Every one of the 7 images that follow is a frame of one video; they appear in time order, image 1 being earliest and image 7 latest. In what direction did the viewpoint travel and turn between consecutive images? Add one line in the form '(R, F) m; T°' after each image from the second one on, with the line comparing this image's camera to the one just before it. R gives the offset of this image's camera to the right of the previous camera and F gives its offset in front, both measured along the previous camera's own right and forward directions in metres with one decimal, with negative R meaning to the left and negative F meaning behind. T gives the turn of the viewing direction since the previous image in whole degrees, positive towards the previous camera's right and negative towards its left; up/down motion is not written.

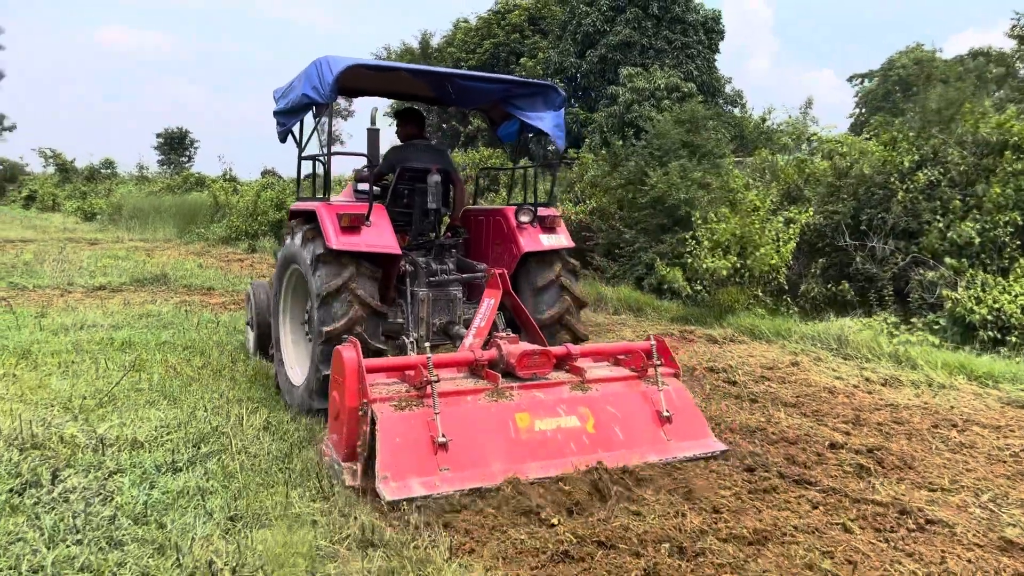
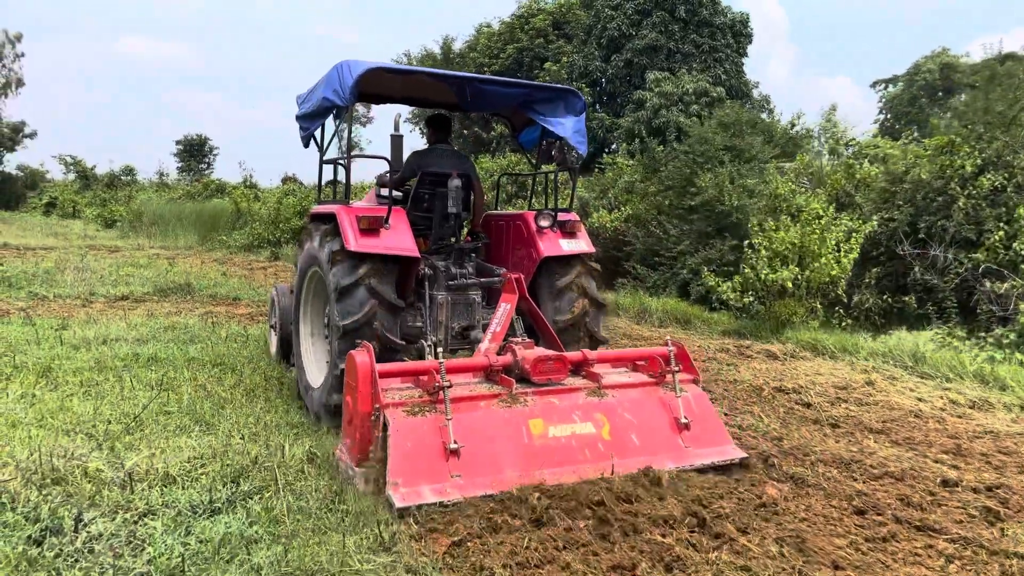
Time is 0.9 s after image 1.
(-0.2, +0.4) m; -1°
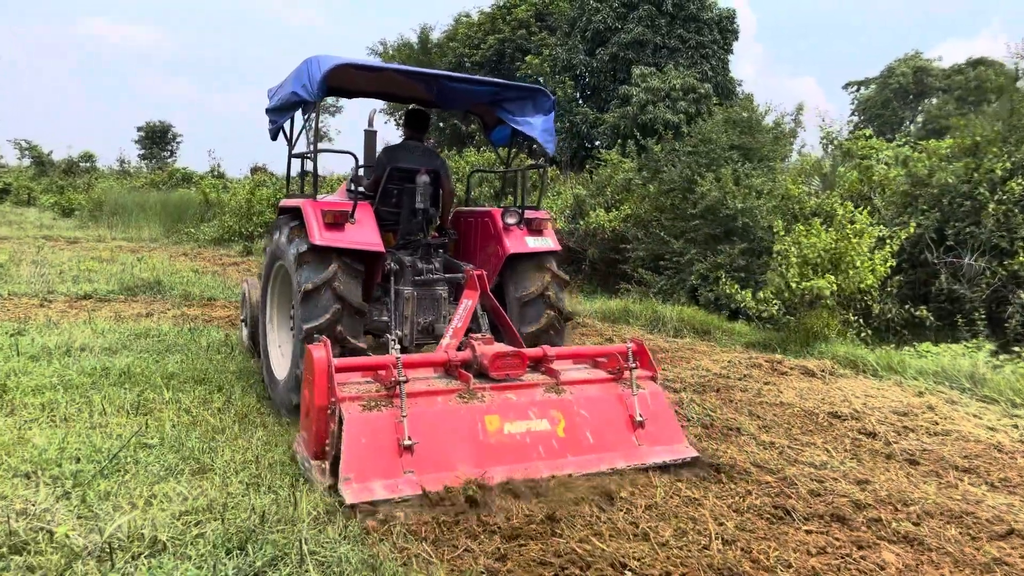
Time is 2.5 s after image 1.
(-0.3, +0.5) m; +2°
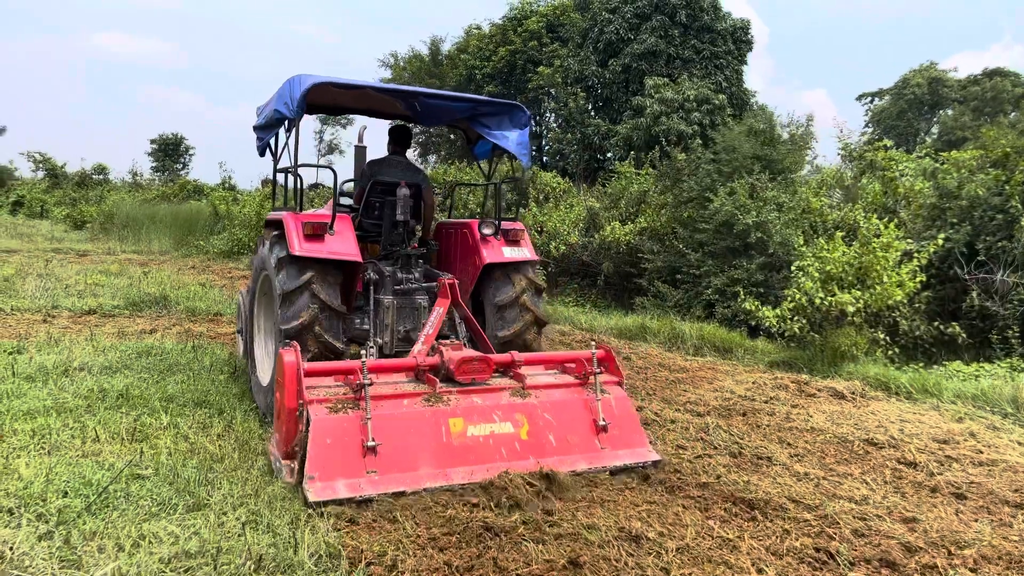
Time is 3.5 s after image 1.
(0.0, +0.2) m; -1°
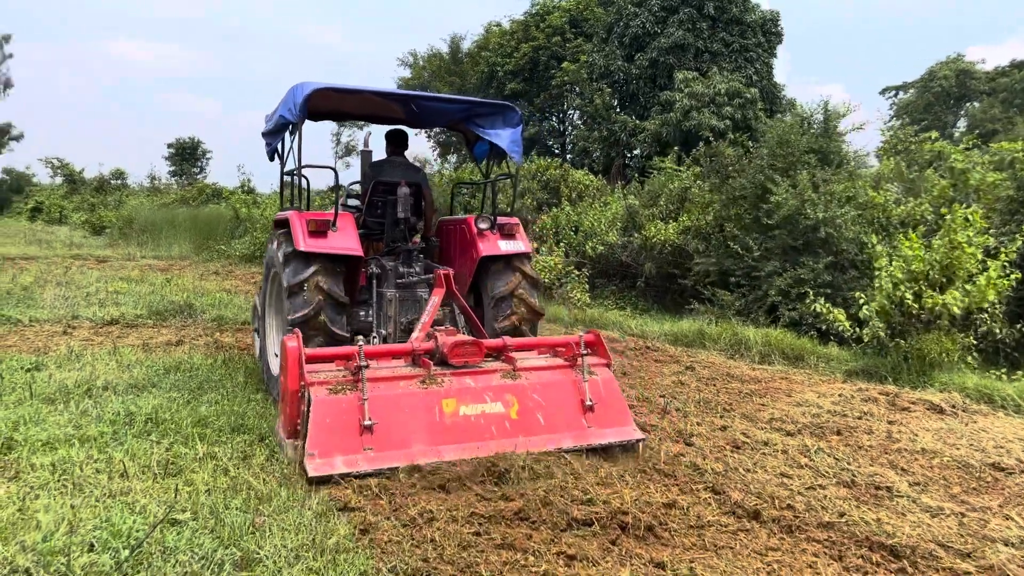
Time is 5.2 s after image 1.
(-0.3, +0.4) m; -1°
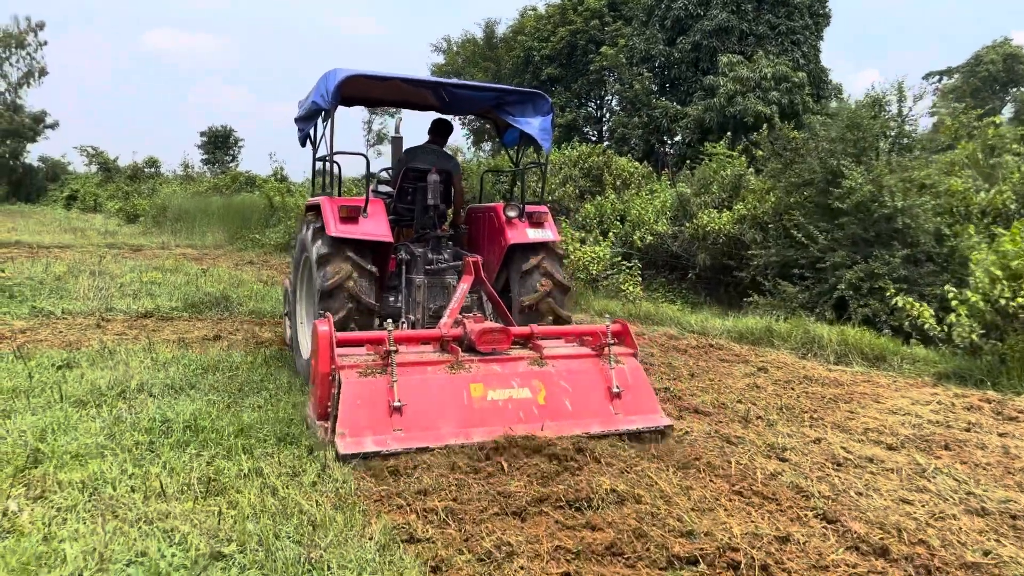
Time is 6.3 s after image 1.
(-0.2, +0.4) m; -2°
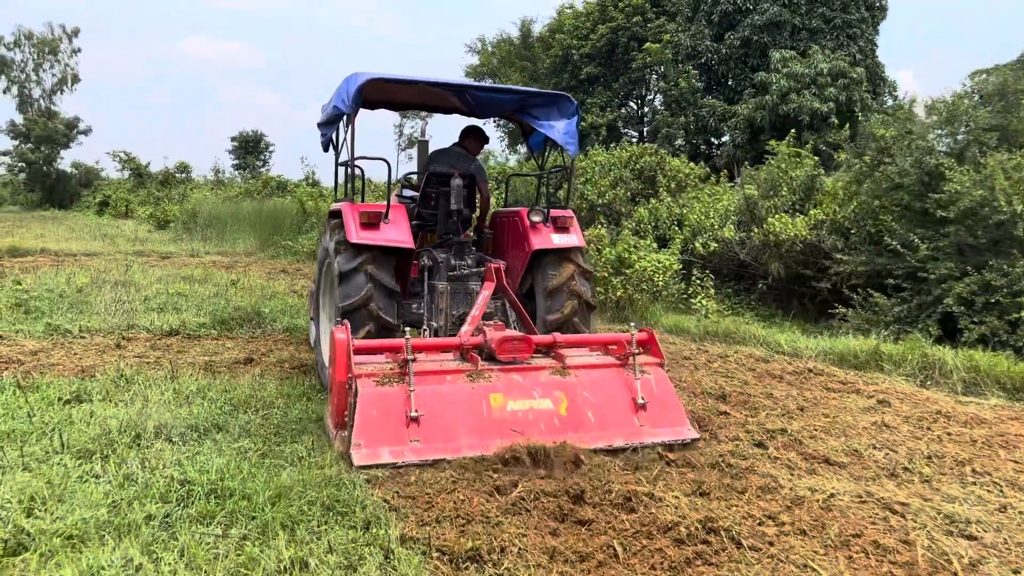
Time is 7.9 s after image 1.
(-0.3, +0.7) m; -2°
